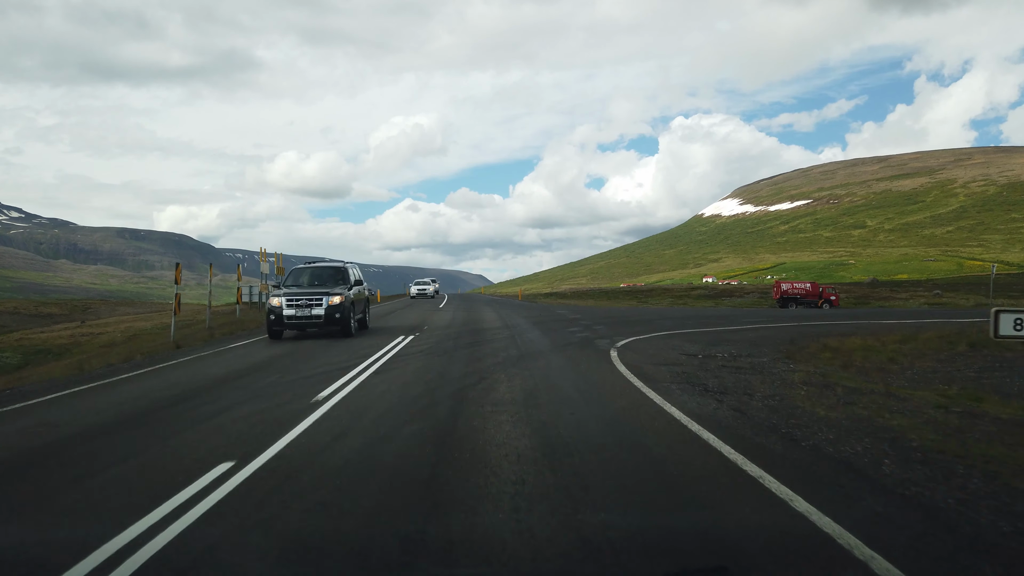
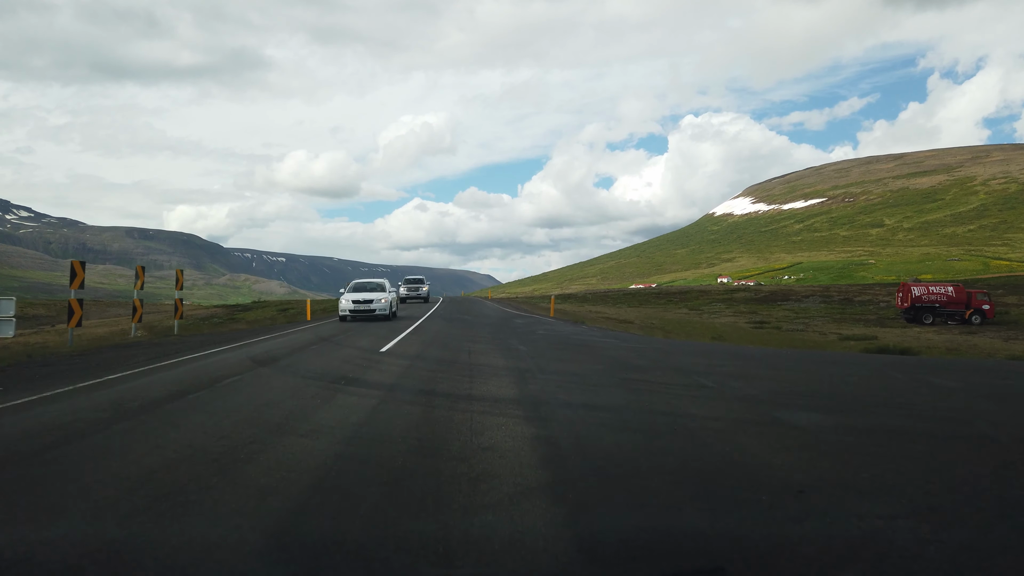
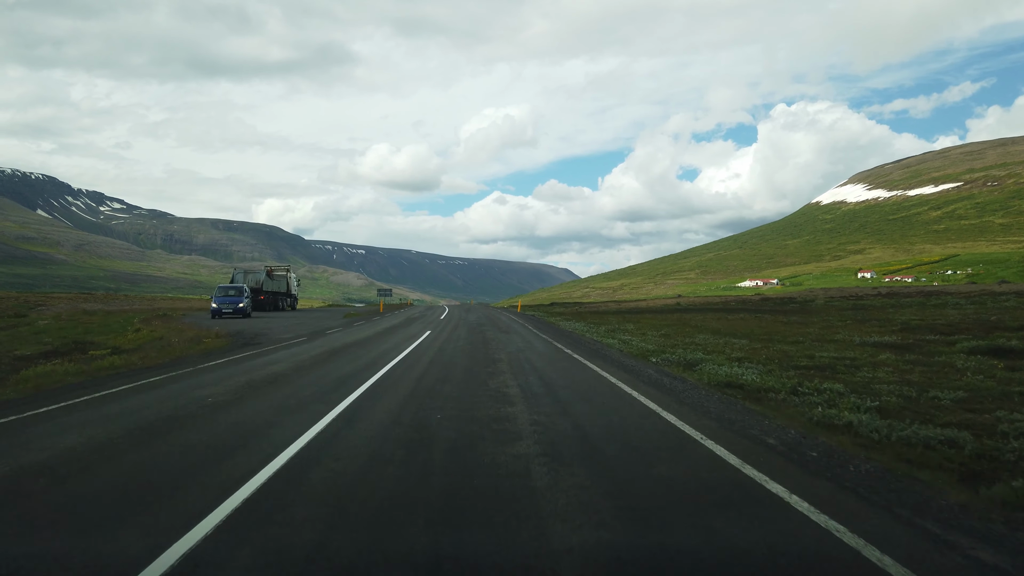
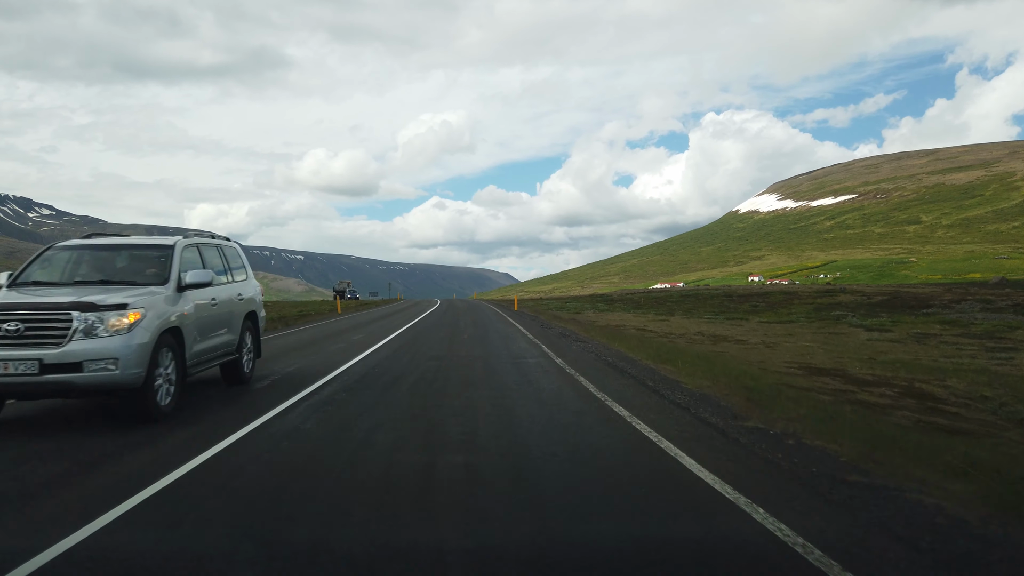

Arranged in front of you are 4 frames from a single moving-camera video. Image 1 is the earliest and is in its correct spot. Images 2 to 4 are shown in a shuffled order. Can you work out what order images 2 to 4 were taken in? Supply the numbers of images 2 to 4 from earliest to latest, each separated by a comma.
2, 4, 3
